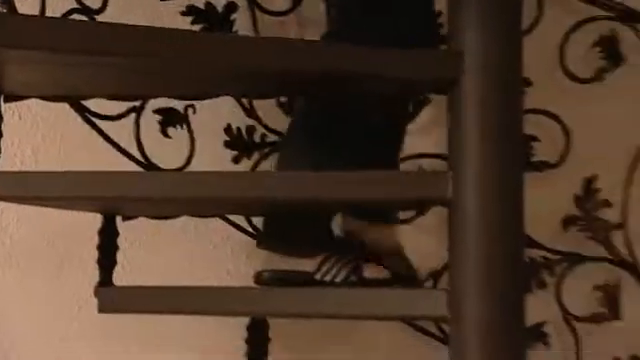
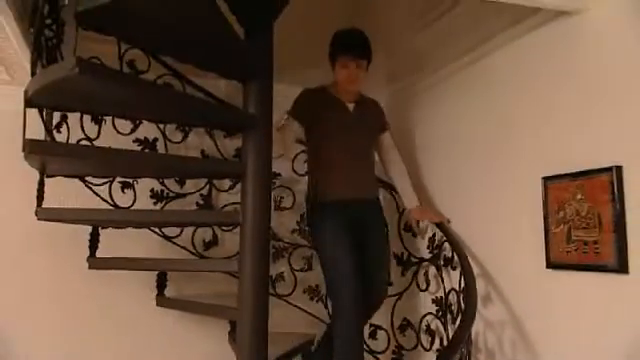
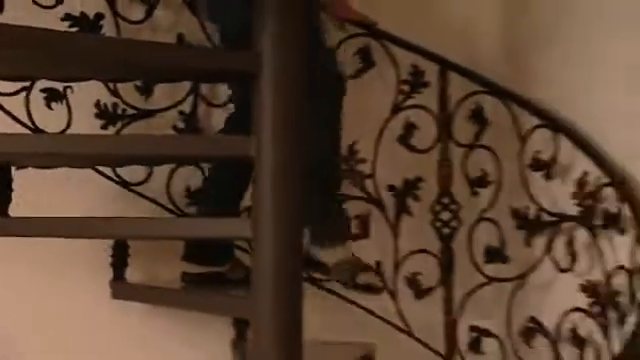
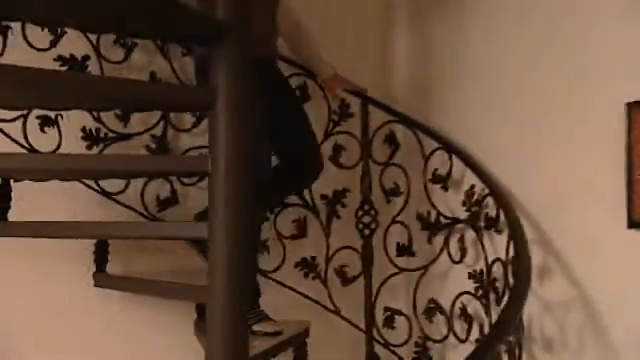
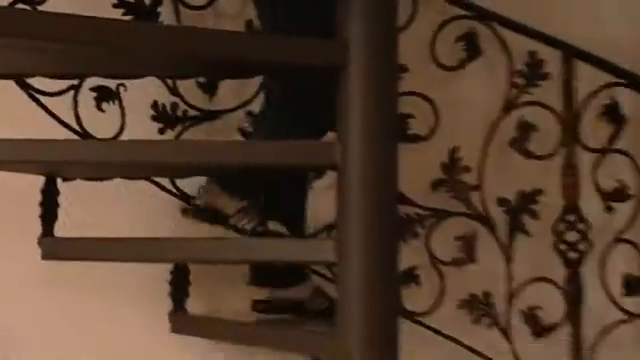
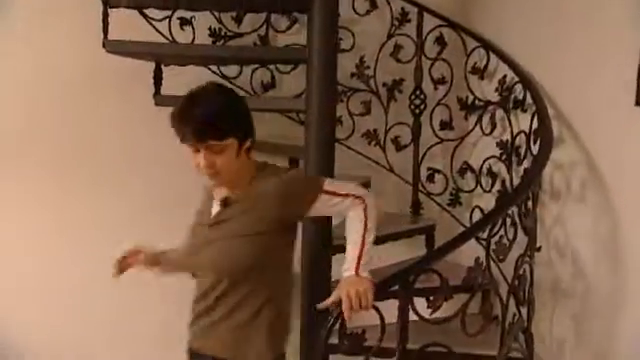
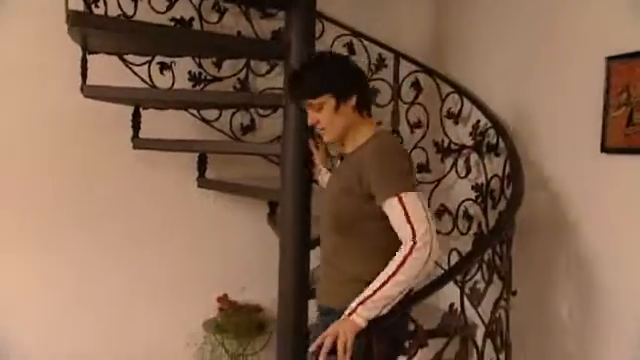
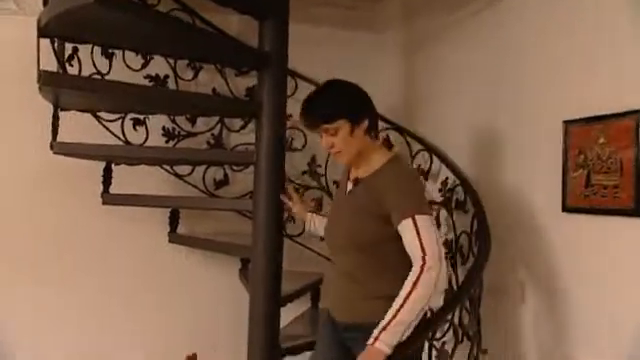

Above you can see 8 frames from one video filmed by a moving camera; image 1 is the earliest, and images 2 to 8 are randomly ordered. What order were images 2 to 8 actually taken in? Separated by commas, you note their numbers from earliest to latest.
5, 3, 4, 2, 8, 7, 6
